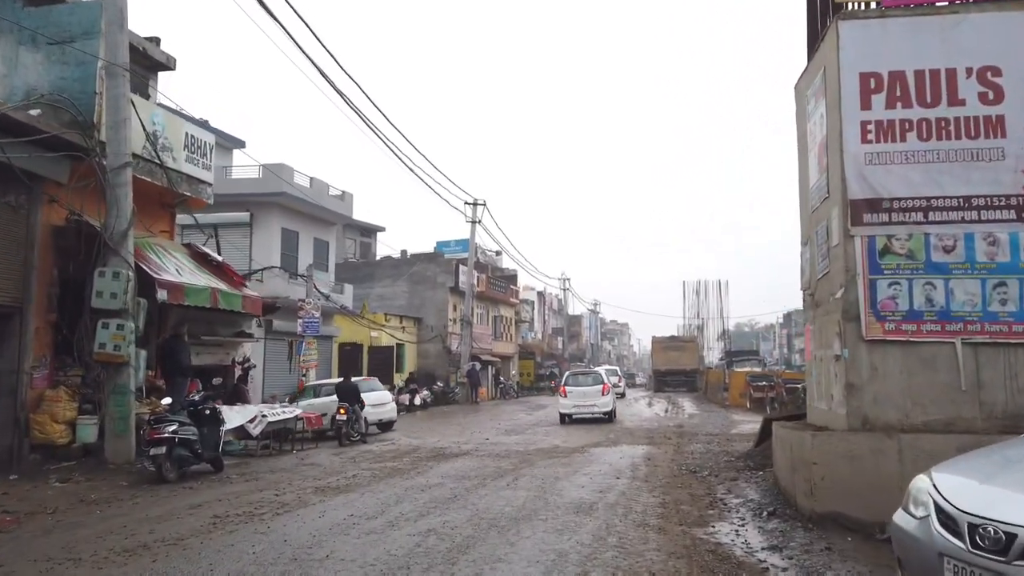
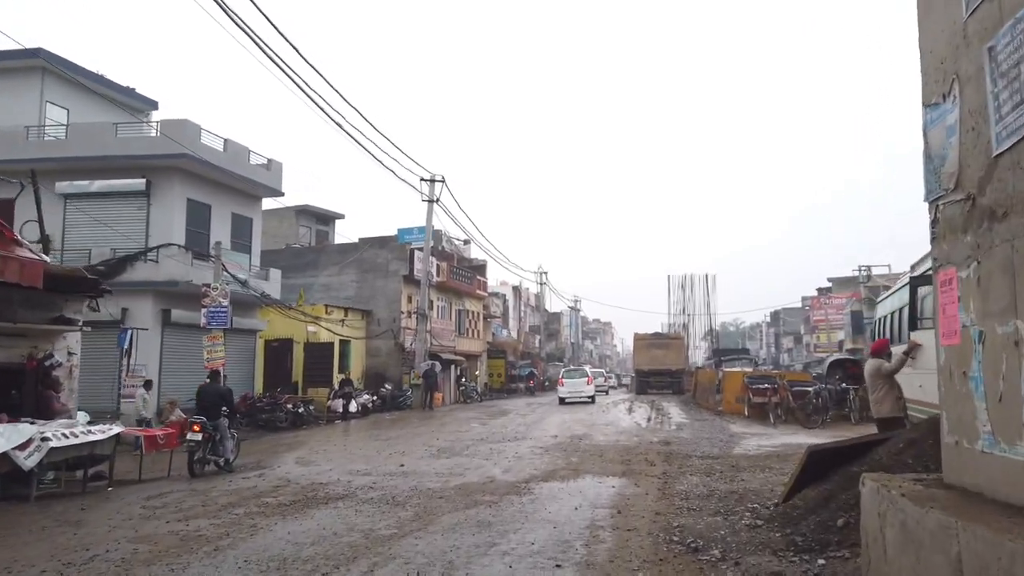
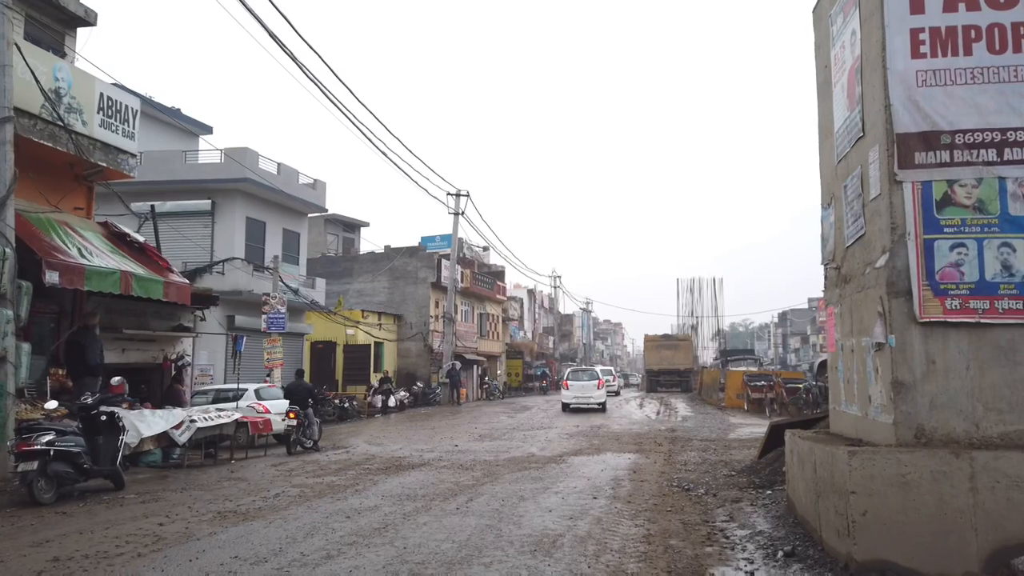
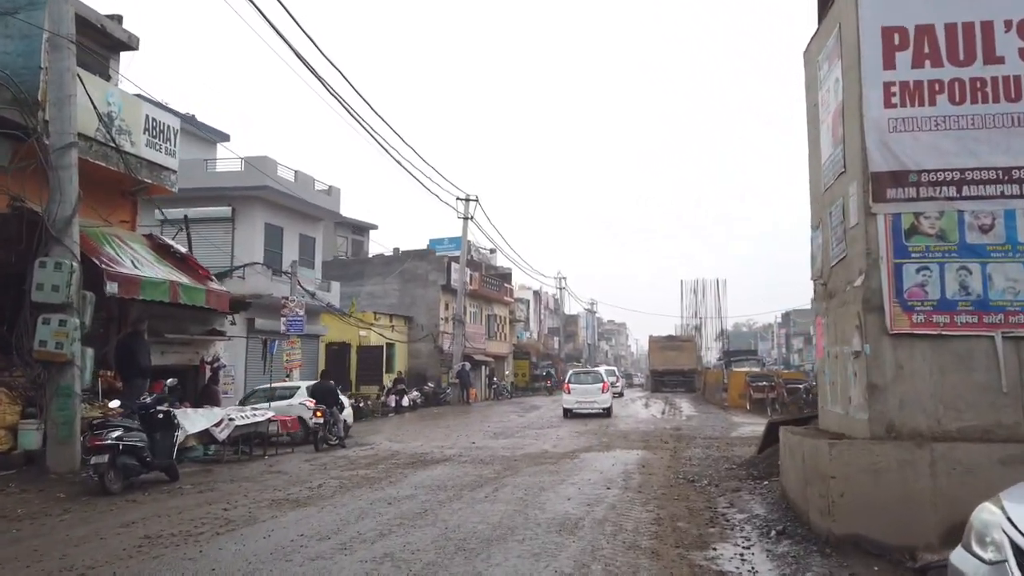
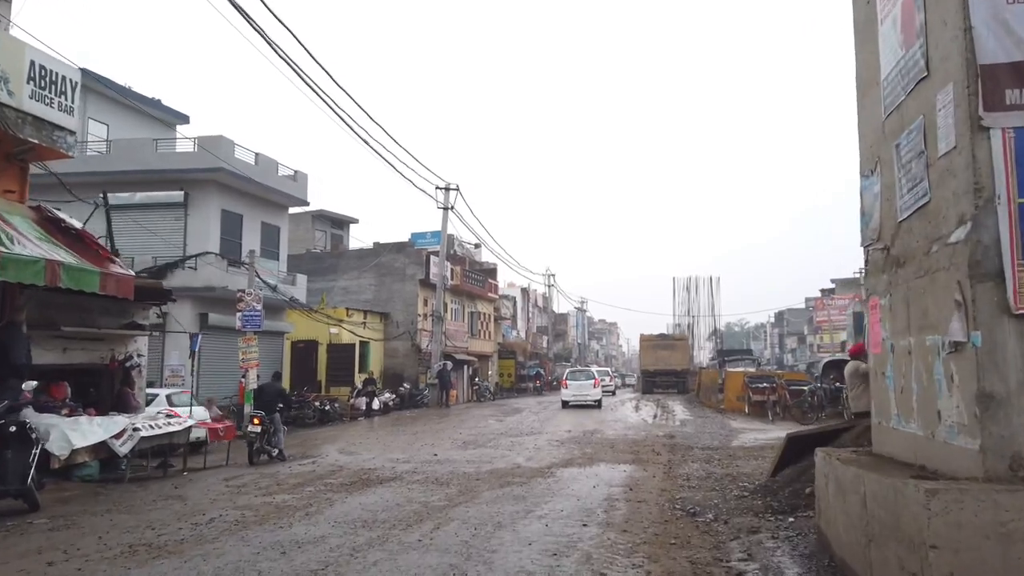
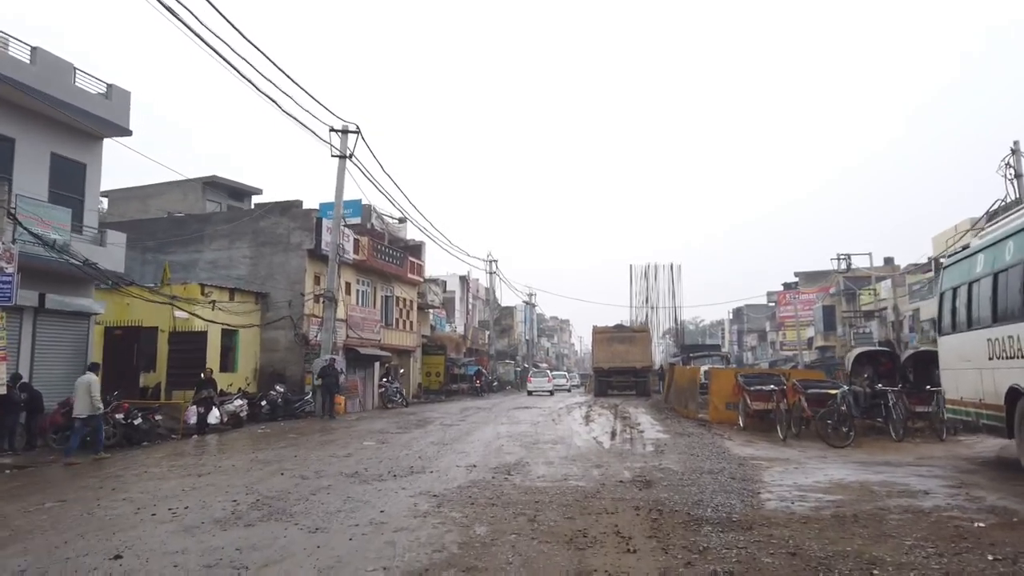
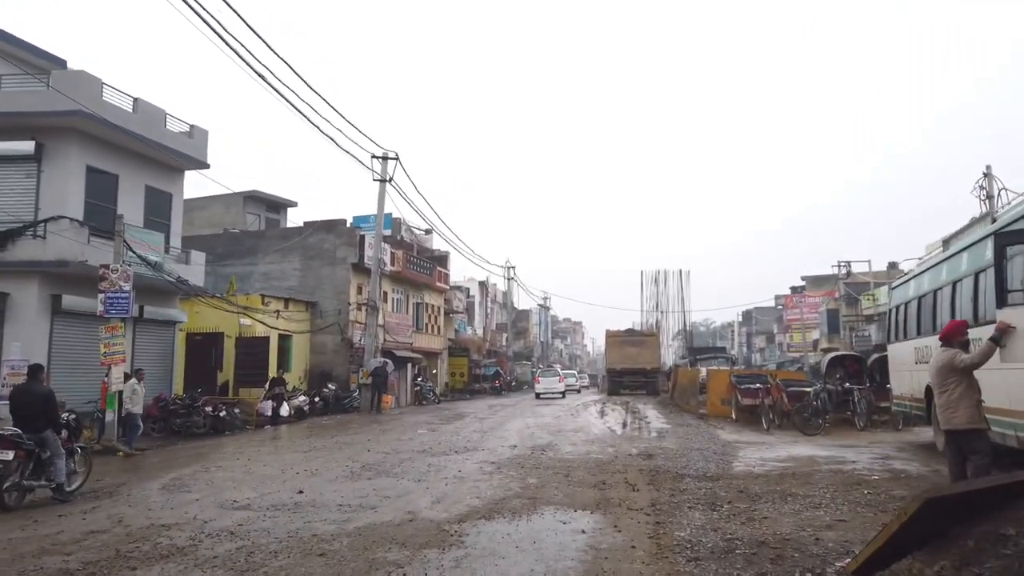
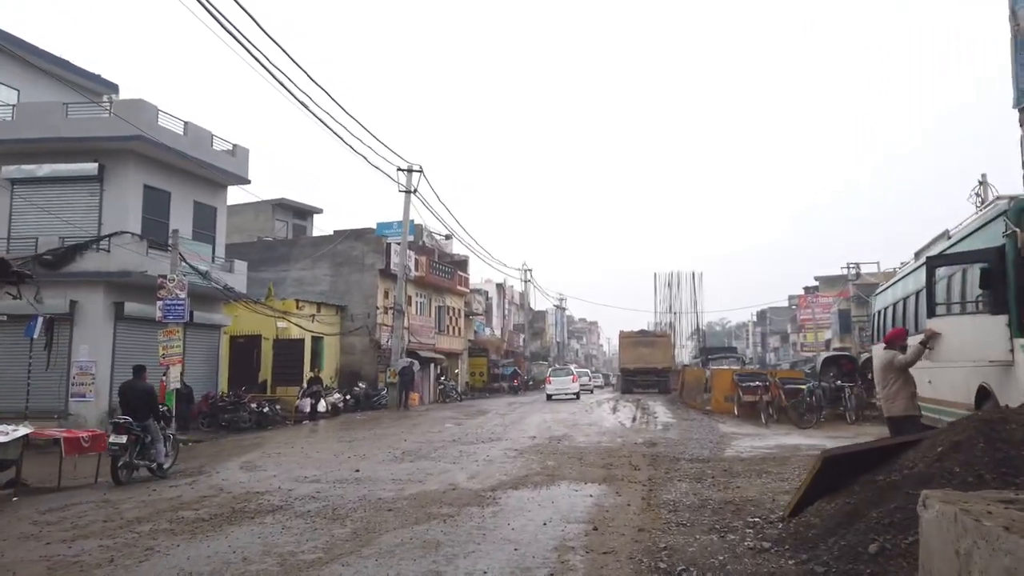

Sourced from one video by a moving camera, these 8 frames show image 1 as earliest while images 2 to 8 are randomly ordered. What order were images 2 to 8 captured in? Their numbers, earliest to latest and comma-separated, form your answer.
4, 3, 5, 2, 8, 7, 6
